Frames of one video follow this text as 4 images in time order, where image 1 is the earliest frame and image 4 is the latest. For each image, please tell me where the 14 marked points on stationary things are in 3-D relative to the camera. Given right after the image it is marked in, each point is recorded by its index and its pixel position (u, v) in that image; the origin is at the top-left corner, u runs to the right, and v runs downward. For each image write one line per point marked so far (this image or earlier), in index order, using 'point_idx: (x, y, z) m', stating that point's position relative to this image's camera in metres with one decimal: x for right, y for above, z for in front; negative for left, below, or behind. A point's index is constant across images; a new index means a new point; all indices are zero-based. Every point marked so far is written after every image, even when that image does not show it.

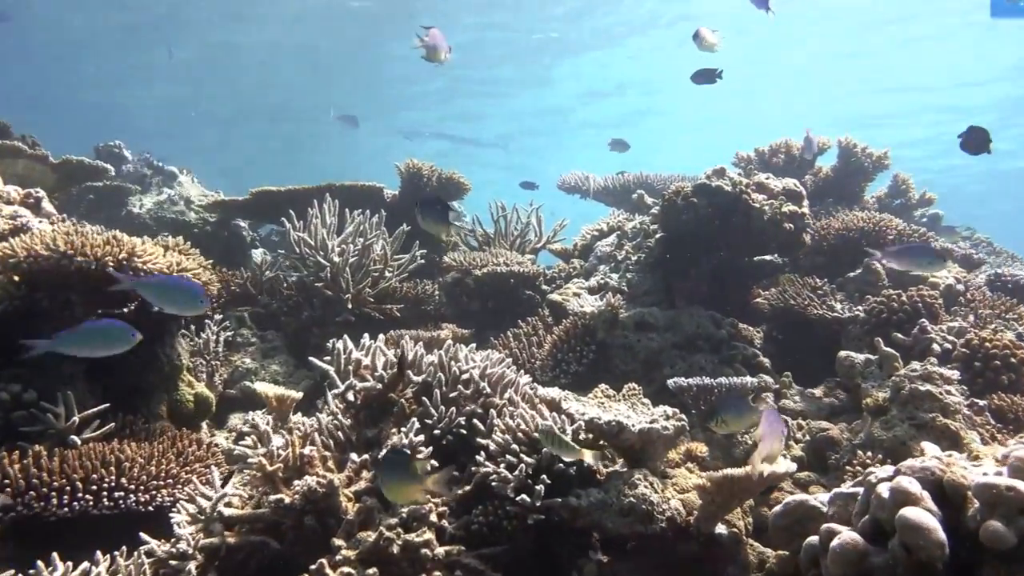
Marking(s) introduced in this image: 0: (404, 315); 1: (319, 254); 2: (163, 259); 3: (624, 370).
0: (-0.8, -0.2, +6.6) m
1: (-1.3, +0.2, +6.3) m
2: (-1.6, +0.1, +4.4) m
3: (+0.6, -0.4, +5.0) m
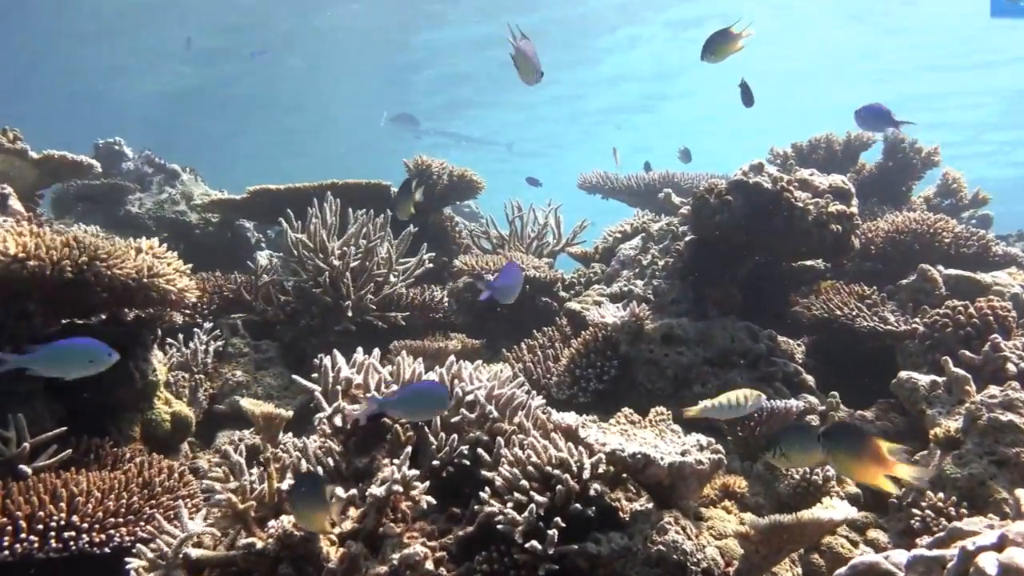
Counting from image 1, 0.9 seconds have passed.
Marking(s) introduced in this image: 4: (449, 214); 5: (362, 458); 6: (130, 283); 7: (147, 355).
0: (-0.7, -0.2, +6.1) m
1: (-1.2, +0.2, +5.9) m
2: (-1.6, +0.1, +3.9) m
3: (+0.6, -0.5, +4.5) m
4: (-0.5, +0.6, +7.5) m
5: (-0.6, -0.6, +3.5) m
6: (-1.6, 0.0, +3.9) m
7: (-1.6, -0.3, +4.2) m
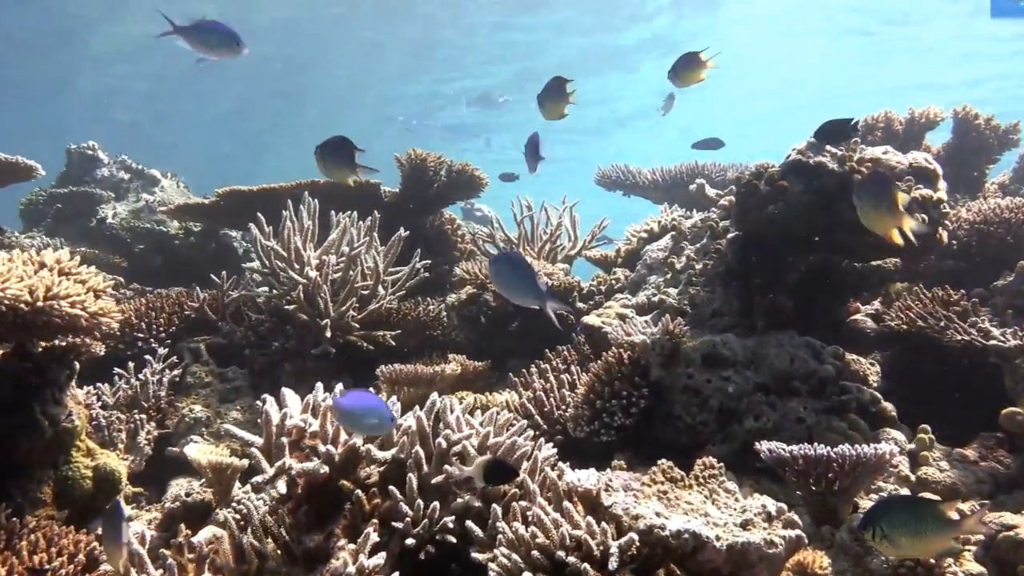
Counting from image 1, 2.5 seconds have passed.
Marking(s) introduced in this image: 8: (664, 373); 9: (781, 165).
0: (-0.6, -0.3, +5.3) m
1: (-1.2, +0.1, +5.0) m
2: (-1.6, 0.0, +3.1) m
3: (+0.7, -0.5, +3.6) m
4: (-0.4, +0.5, +6.6) m
5: (-0.6, -0.7, +2.7) m
6: (-1.6, -0.1, +3.0) m
7: (-1.6, -0.4, +3.4) m
8: (+0.6, -0.3, +3.7) m
9: (+1.1, +0.5, +3.9) m
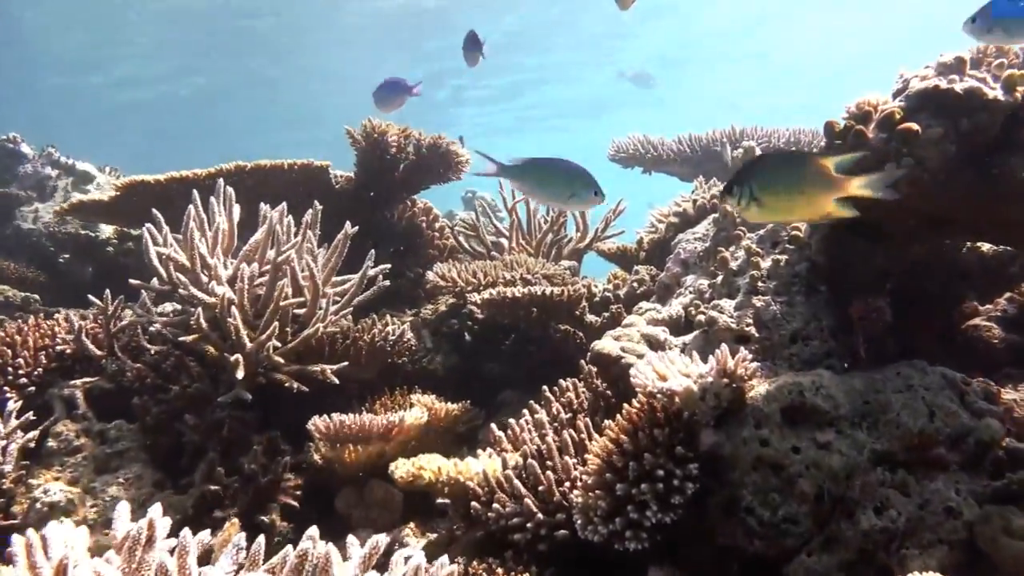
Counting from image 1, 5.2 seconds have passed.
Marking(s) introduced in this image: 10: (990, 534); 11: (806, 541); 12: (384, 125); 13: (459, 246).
0: (-0.6, -0.4, +3.9) m
1: (-1.2, 0.0, +3.7) m
2: (-1.7, -0.1, +1.7) m
3: (+0.6, -0.5, +2.2) m
4: (-0.5, +0.5, +5.2) m
5: (-0.6, -0.8, +1.3) m
6: (-1.7, -0.2, +1.7) m
7: (-1.7, -0.5, +2.1) m
8: (+0.5, -0.4, +2.4) m
9: (+1.0, +0.5, +2.5) m
10: (+1.0, -0.5, +2.1) m
11: (+0.7, -0.6, +2.2) m
12: (-0.6, +0.8, +4.9) m
13: (-0.3, +0.2, +5.3) m
